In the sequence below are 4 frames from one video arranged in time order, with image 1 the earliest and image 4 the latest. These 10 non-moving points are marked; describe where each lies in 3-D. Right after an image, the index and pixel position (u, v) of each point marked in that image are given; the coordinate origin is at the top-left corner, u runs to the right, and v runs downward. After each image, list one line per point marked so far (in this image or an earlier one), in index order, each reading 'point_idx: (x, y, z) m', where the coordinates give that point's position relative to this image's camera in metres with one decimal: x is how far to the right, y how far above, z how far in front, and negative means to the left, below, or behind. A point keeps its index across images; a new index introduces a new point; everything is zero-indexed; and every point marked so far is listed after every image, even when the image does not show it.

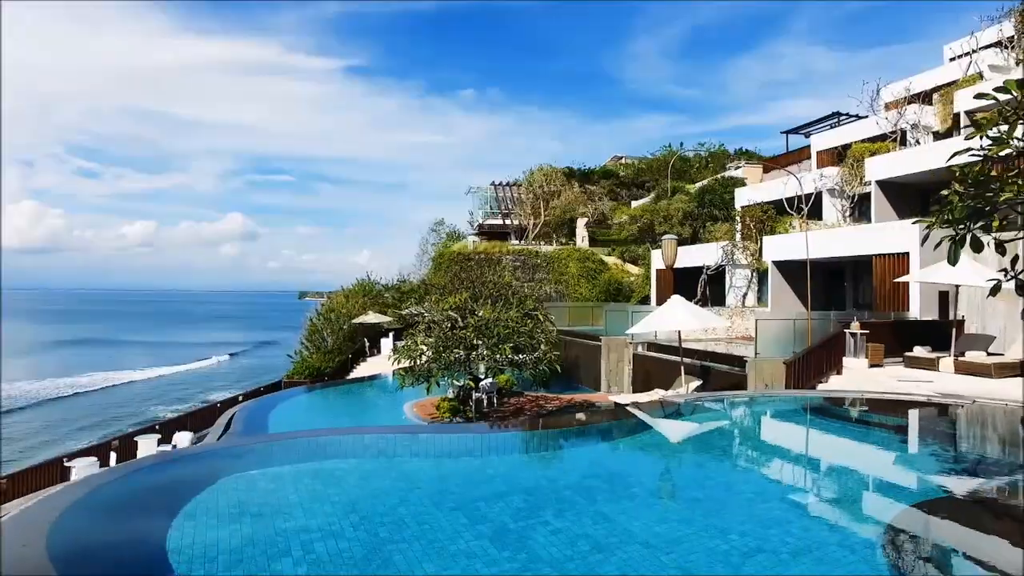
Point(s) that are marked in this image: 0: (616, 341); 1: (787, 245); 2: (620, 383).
0: (+2.9, -1.5, +18.0) m
1: (+7.4, +1.1, +17.7) m
2: (+3.0, -2.7, +18.1) m
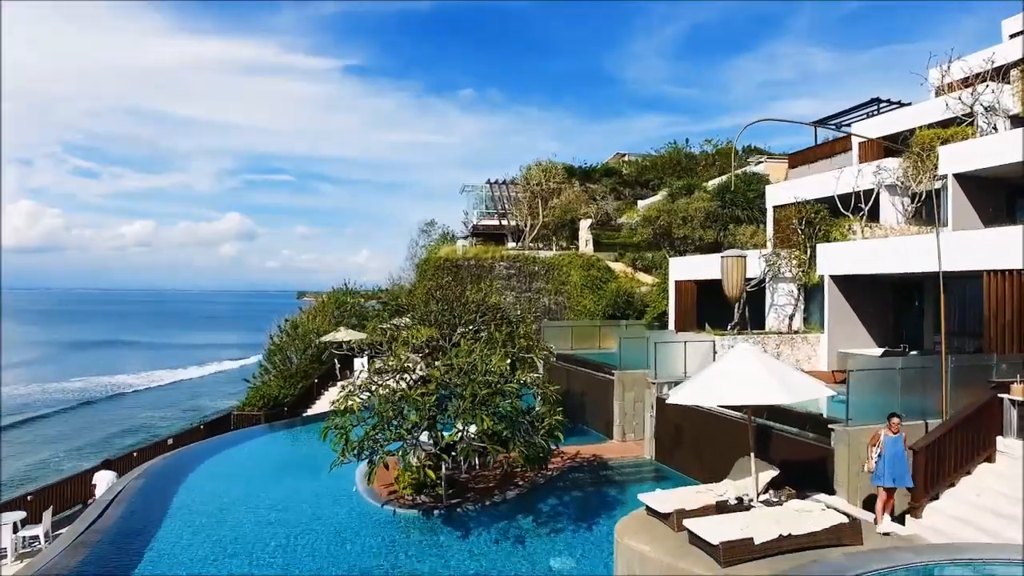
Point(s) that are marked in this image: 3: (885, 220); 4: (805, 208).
0: (+2.7, -1.9, +14.3) m
1: (+7.2, +0.7, +14.0) m
2: (+2.7, -3.1, +14.4) m
3: (+9.9, +1.8, +17.2) m
4: (+7.5, +2.0, +16.3) m
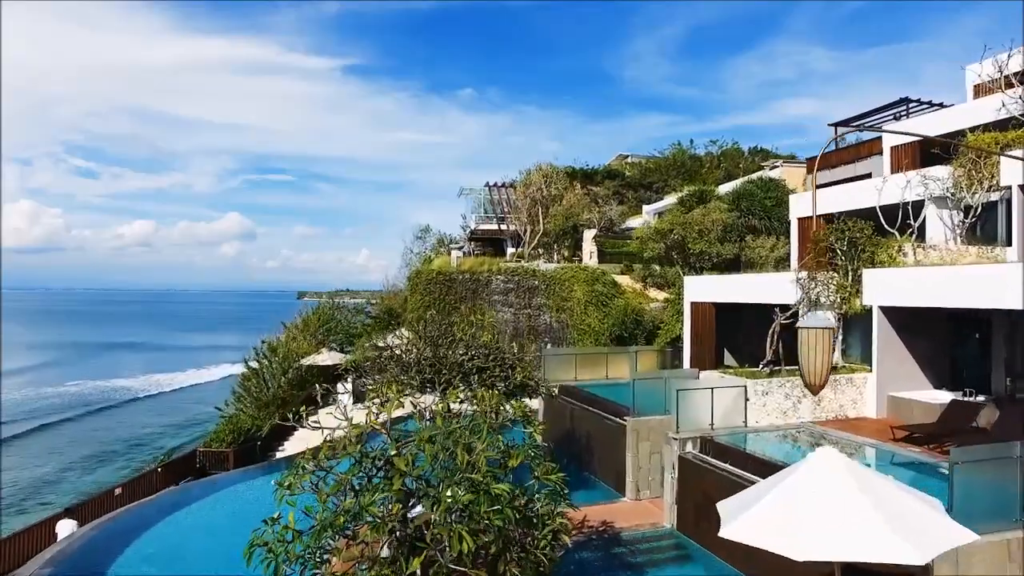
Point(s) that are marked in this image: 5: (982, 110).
0: (+2.6, -2.6, +12.3) m
1: (+7.1, +0.1, +11.9) m
2: (+2.7, -3.8, +12.3) m
3: (+9.8, +1.2, +15.1) m
4: (+7.5, +1.4, +14.3) m
5: (+12.6, +4.8, +17.5) m
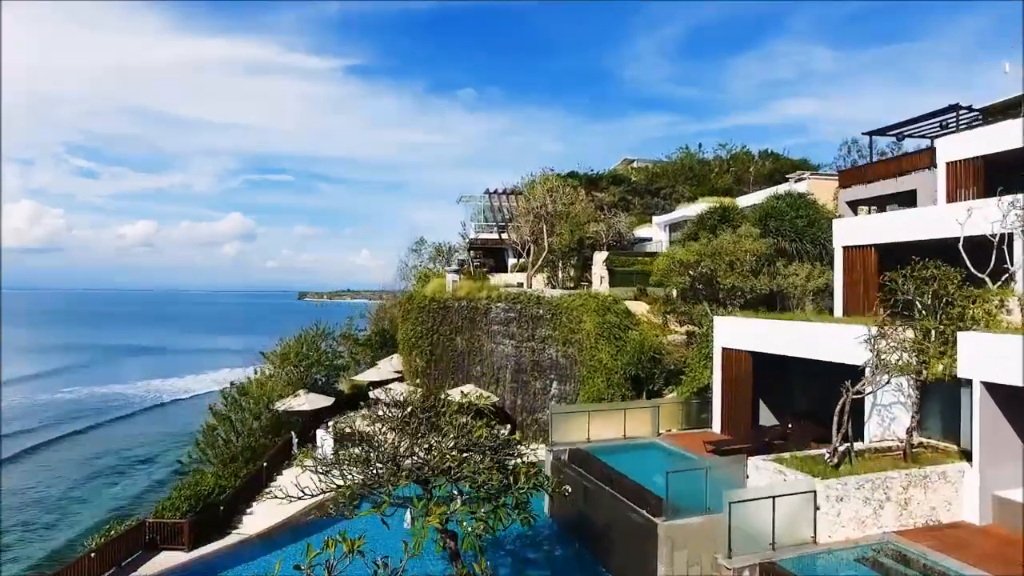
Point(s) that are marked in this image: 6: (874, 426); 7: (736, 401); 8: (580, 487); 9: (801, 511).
0: (+2.6, -3.6, +9.7) m
1: (+7.1, -1.0, +9.3) m
2: (+2.7, -4.8, +9.7) m
3: (+9.8, +0.2, +12.5) m
4: (+7.5, +0.4, +11.7) m
5: (+12.7, +3.8, +14.9) m
6: (+6.7, -2.4, +12.0) m
7: (+5.2, -2.6, +15.2) m
8: (+1.4, -3.9, +13.1) m
9: (+4.0, -3.1, +9.0) m
